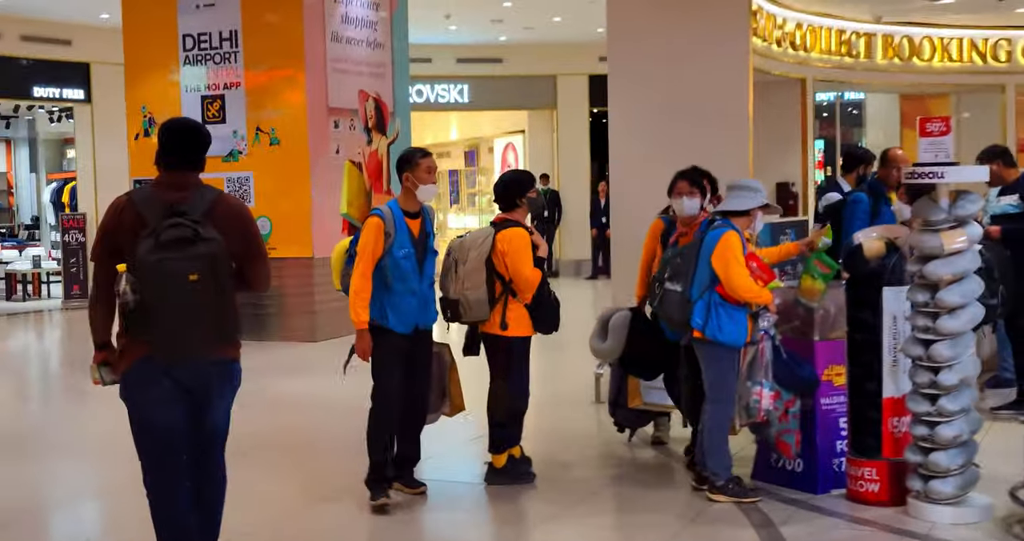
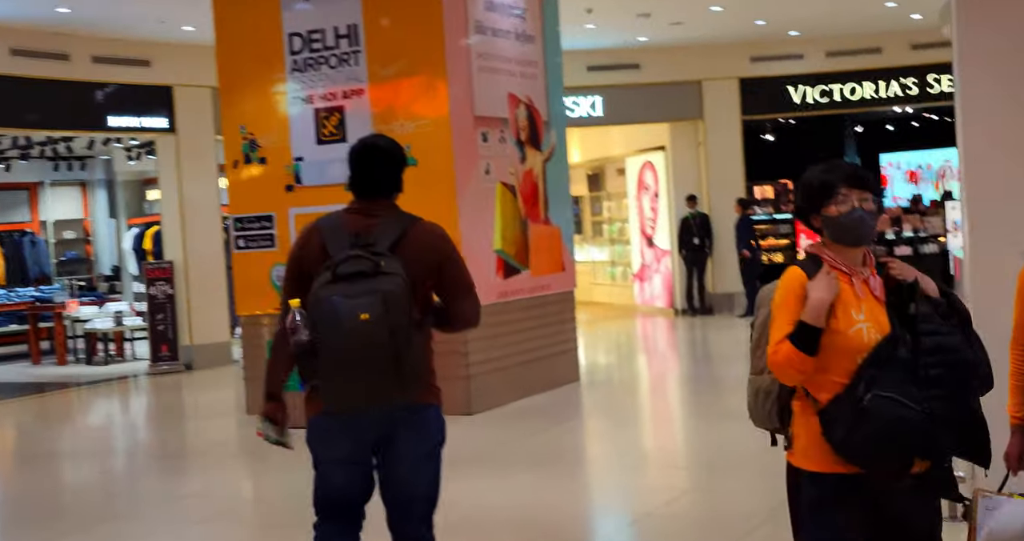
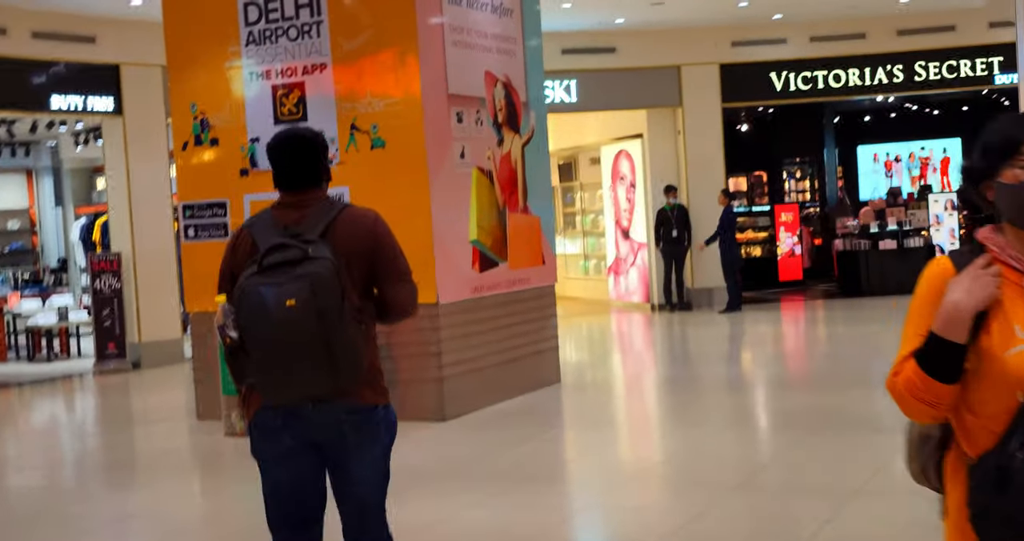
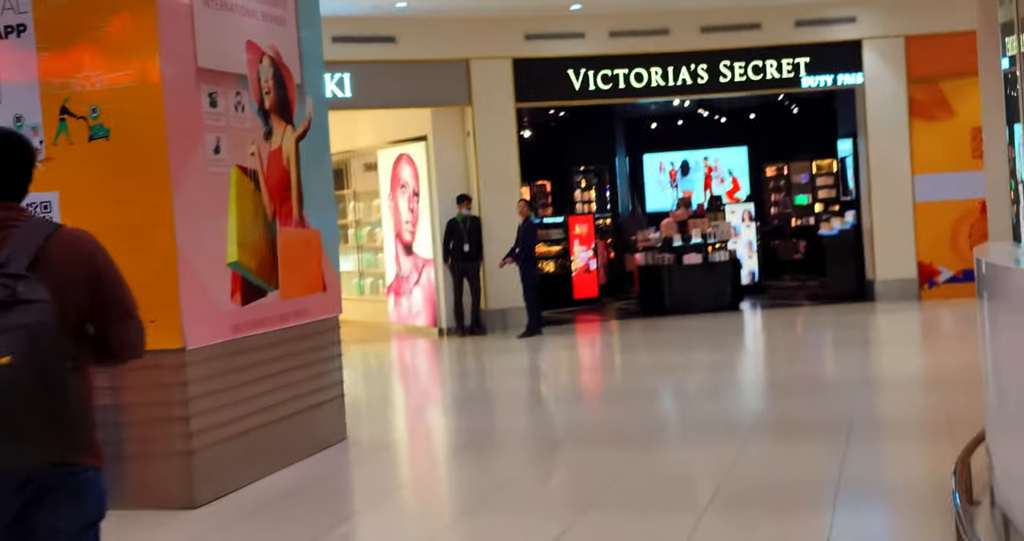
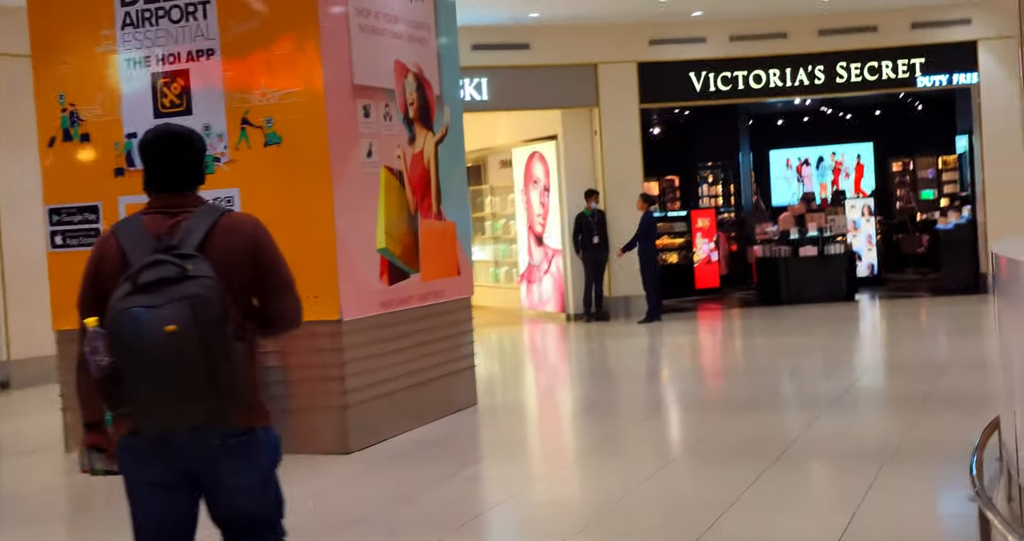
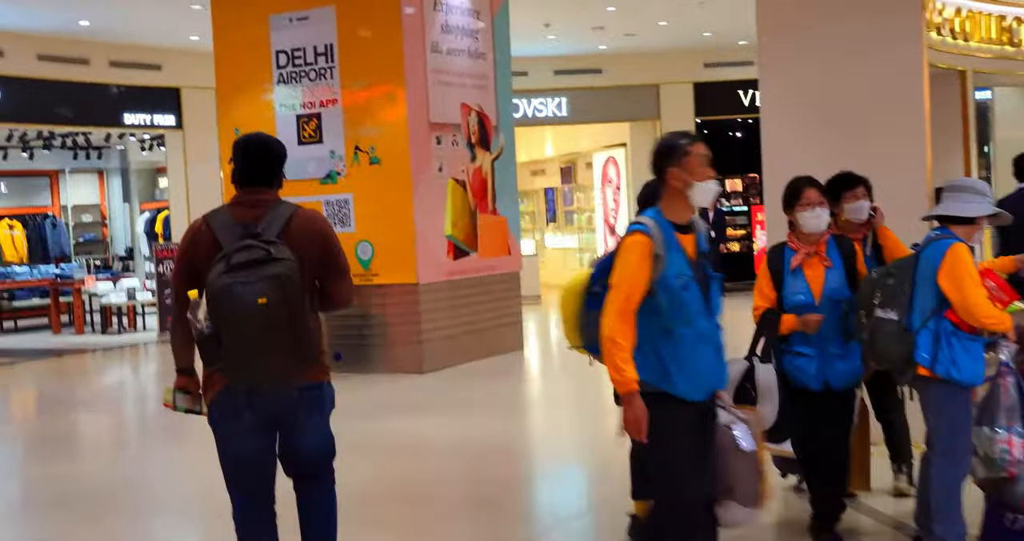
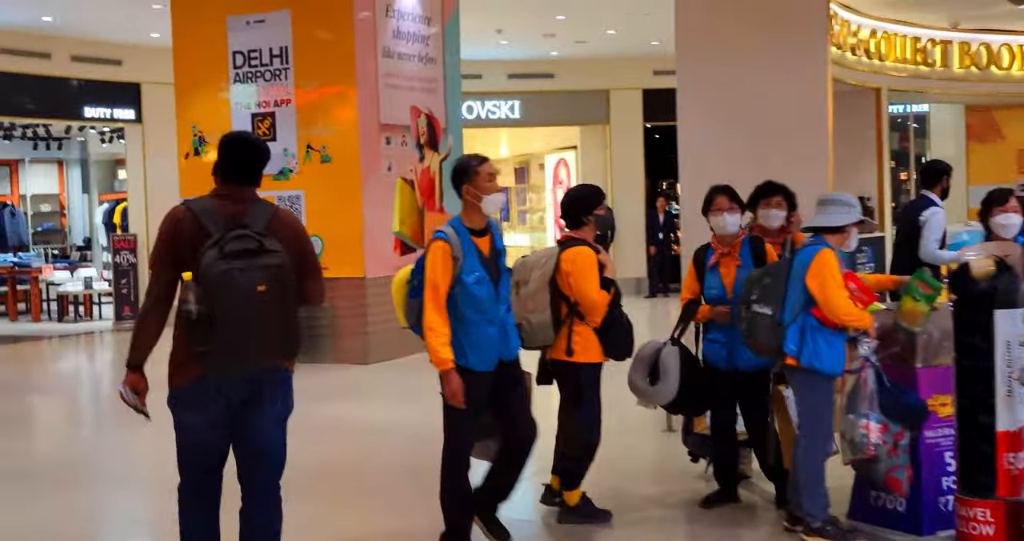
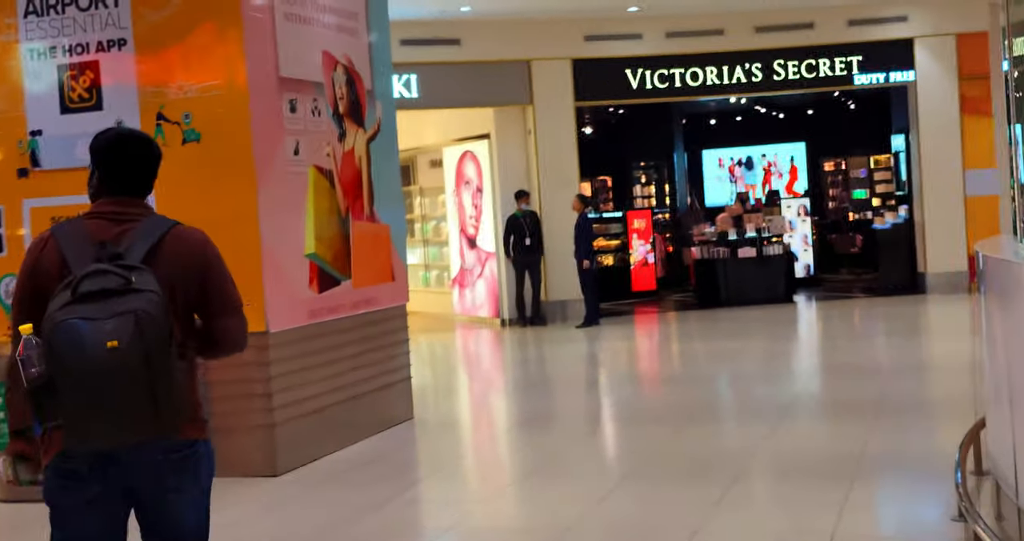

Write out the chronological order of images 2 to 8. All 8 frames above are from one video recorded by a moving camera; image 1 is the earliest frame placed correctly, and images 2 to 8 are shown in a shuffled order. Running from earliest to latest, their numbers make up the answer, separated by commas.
7, 6, 2, 3, 5, 8, 4
